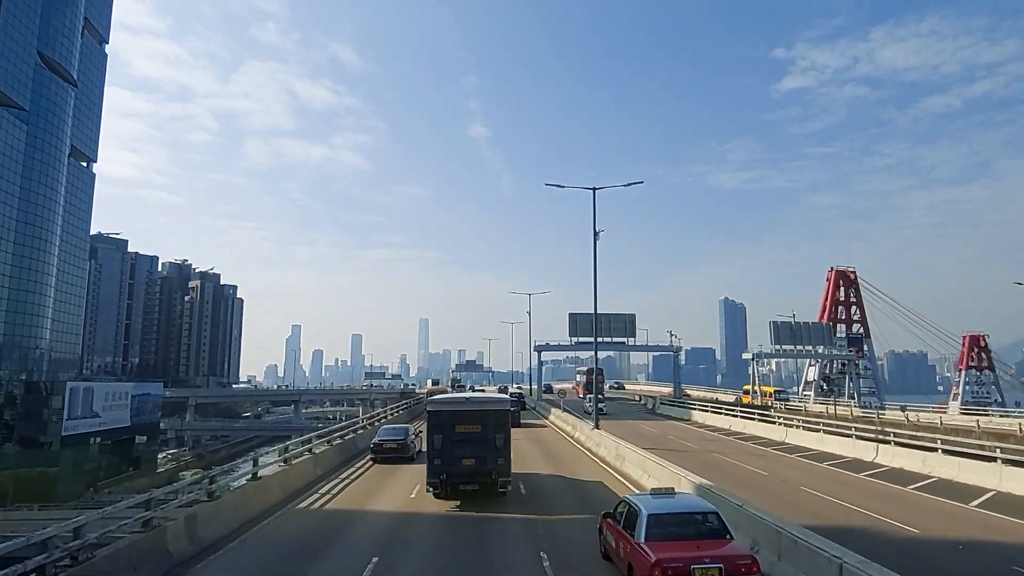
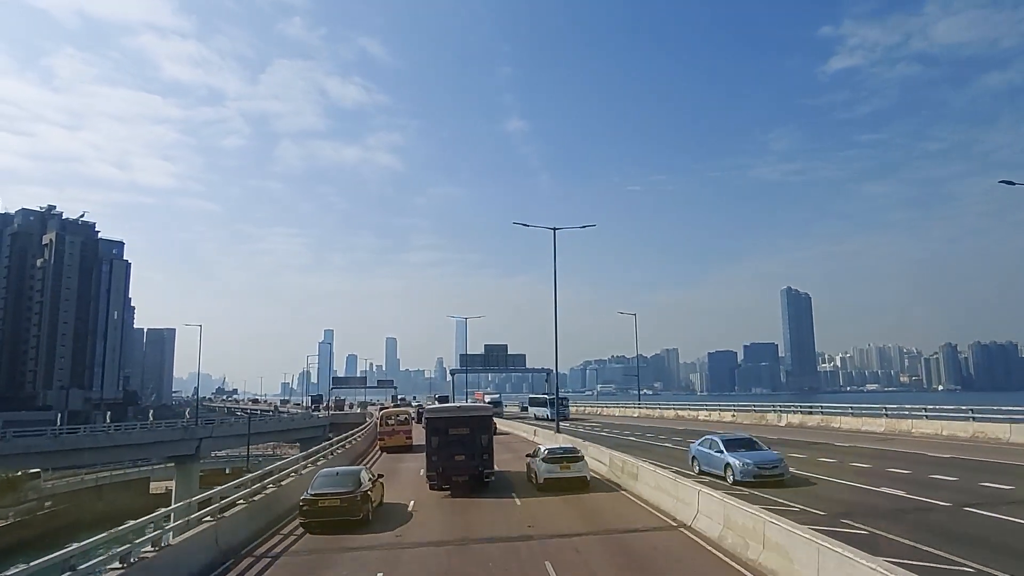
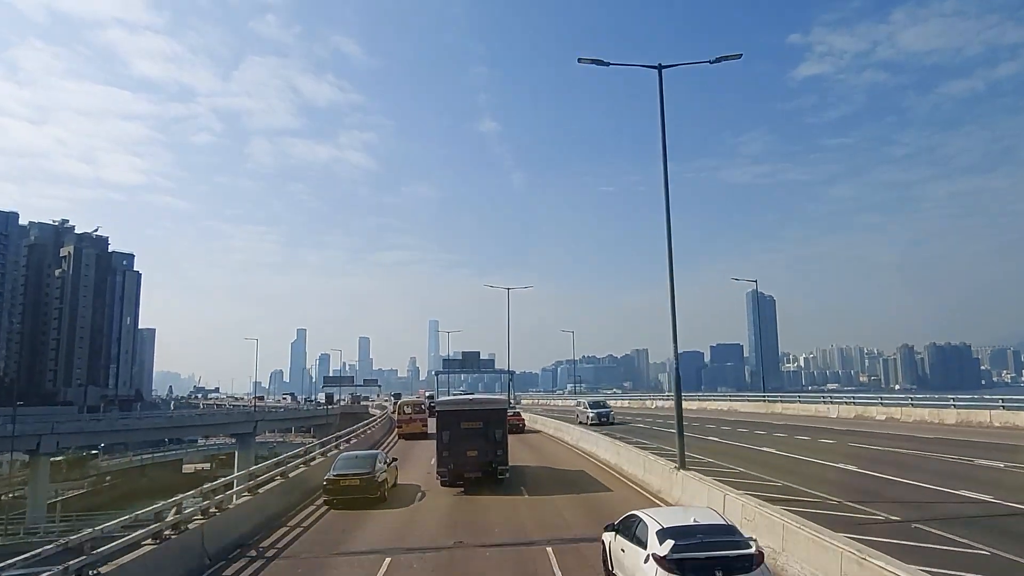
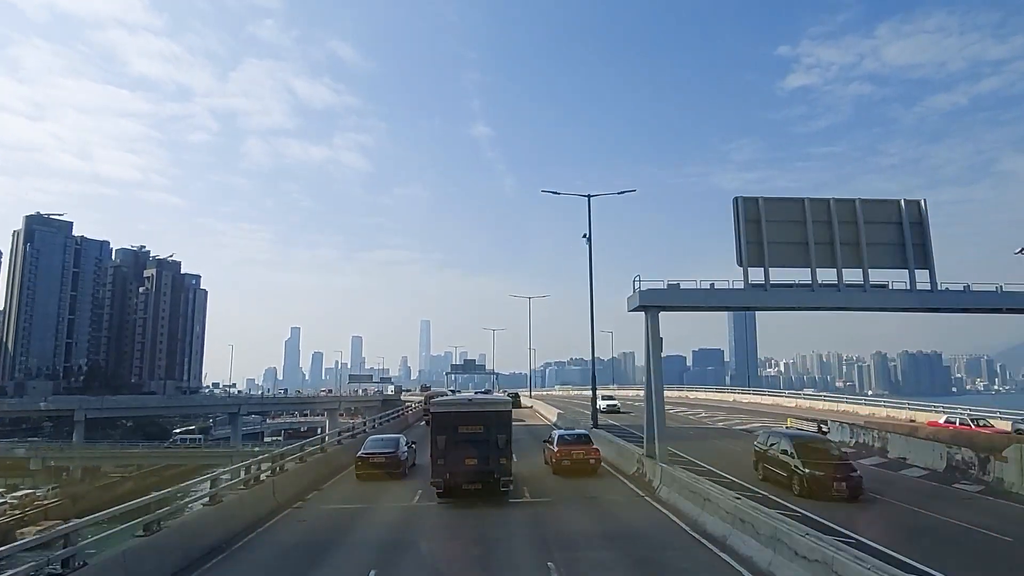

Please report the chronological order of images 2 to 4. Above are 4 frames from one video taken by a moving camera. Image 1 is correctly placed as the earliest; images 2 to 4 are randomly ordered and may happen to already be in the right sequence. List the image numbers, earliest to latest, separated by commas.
4, 3, 2
